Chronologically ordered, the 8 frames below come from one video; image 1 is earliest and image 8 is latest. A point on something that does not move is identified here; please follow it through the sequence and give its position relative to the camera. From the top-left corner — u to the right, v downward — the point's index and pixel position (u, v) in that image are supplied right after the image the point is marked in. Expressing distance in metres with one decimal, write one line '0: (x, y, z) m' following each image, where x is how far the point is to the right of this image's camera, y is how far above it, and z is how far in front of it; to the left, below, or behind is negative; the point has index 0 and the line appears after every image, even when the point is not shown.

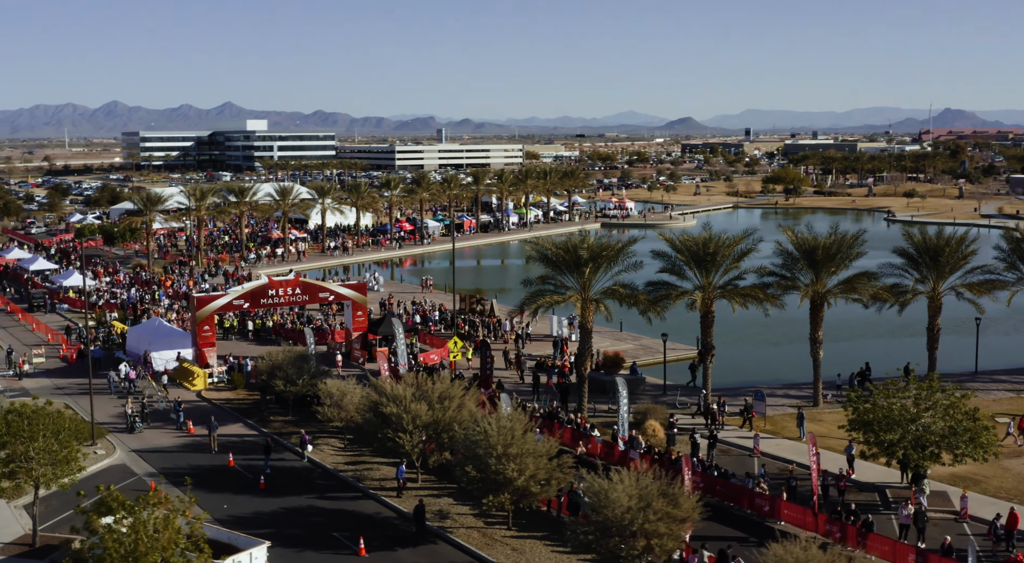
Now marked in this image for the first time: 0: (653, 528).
0: (+2.6, -4.7, +19.7) m
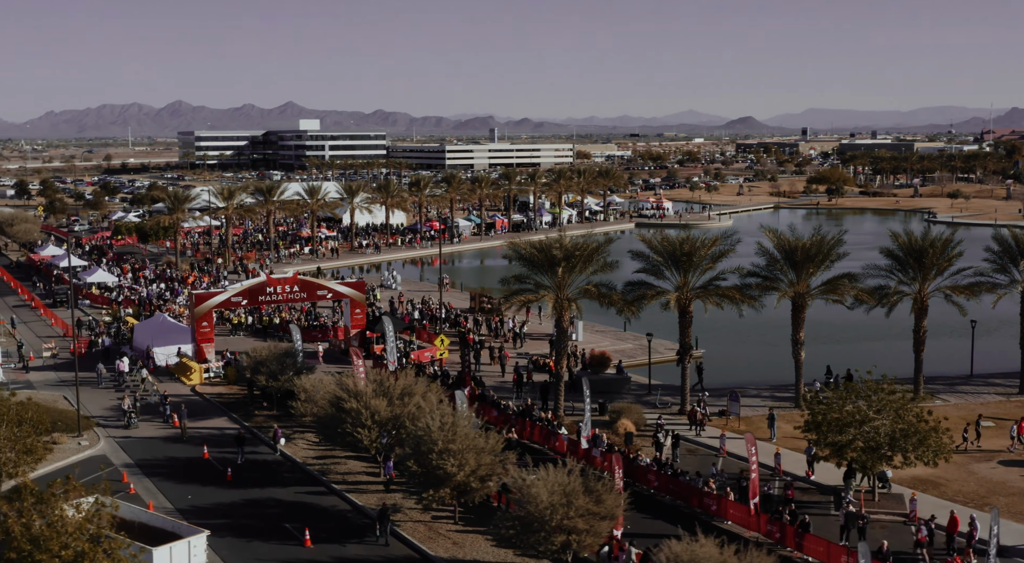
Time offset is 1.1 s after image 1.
0: (+1.1, -4.7, +19.9) m
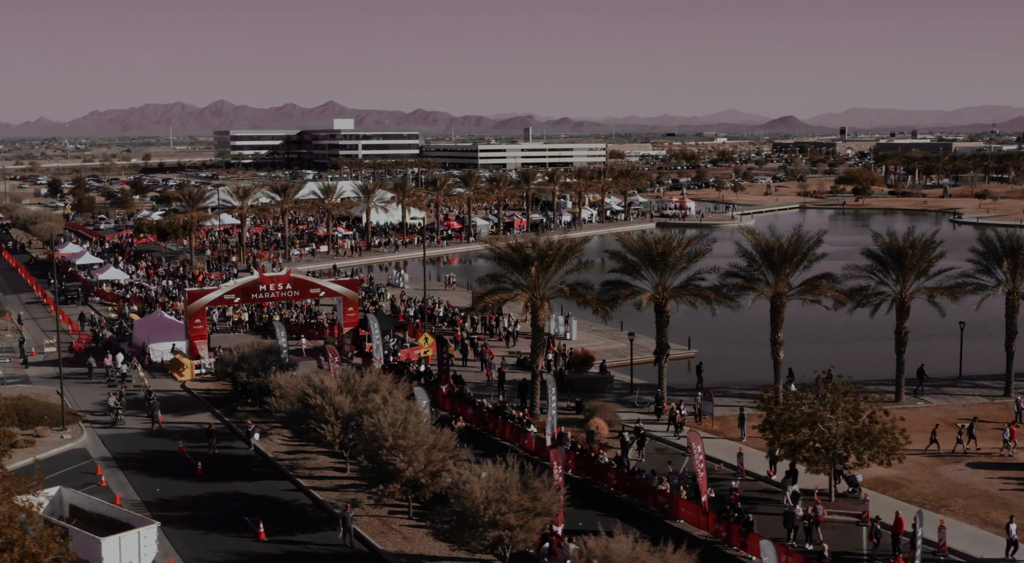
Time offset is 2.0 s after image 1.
0: (-0.2, -4.6, +20.2) m
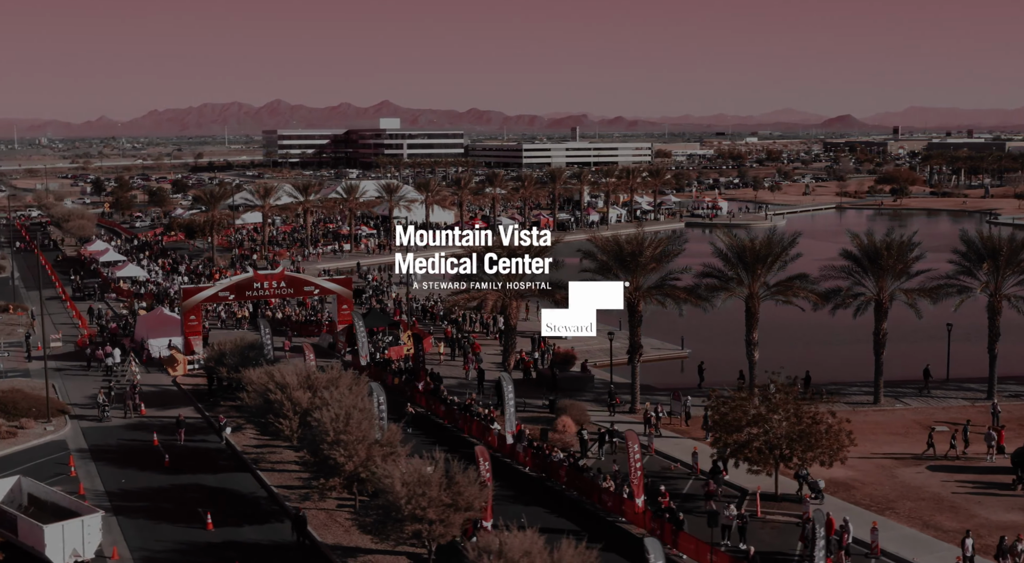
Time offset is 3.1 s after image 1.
0: (-1.8, -4.6, +20.6) m
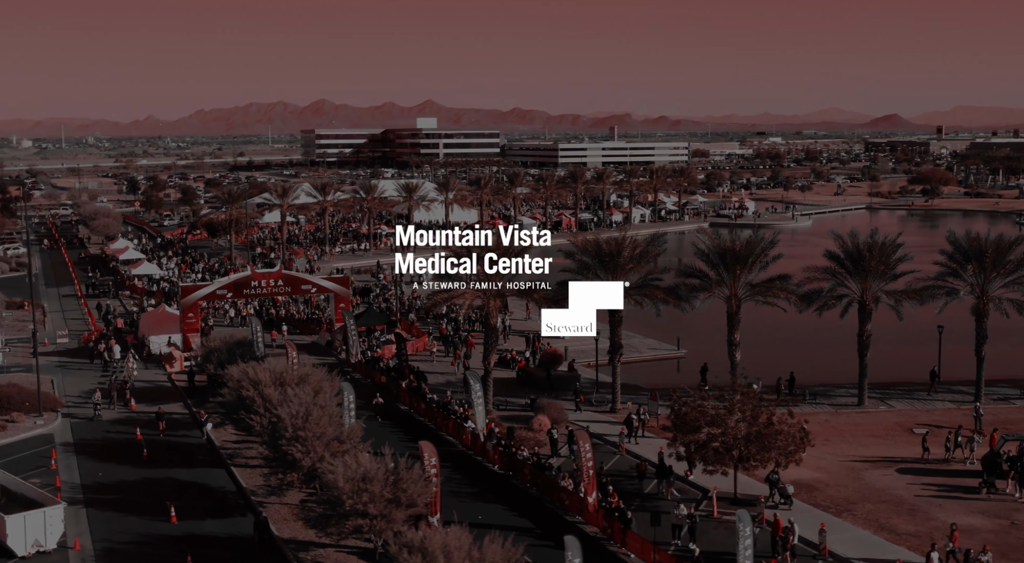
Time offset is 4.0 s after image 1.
0: (-3.0, -4.6, +20.9) m
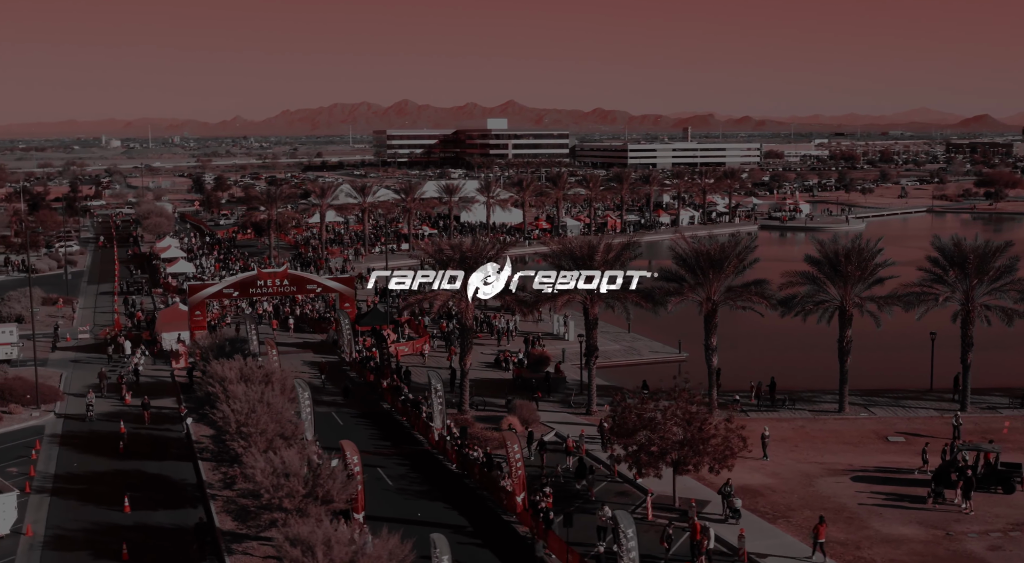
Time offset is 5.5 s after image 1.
0: (-4.8, -4.6, +21.6) m
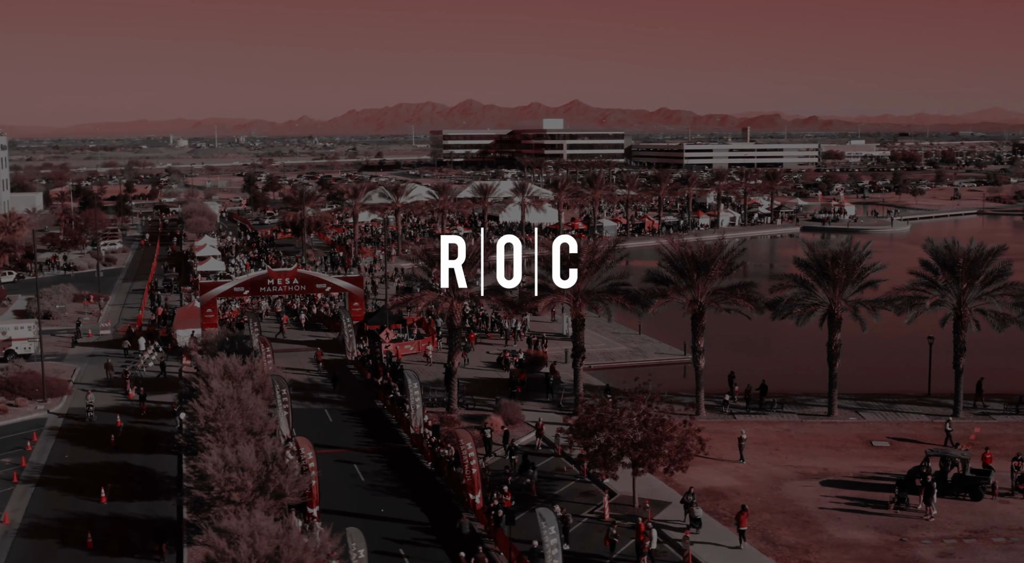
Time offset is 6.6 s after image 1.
0: (-6.1, -4.6, +22.3) m
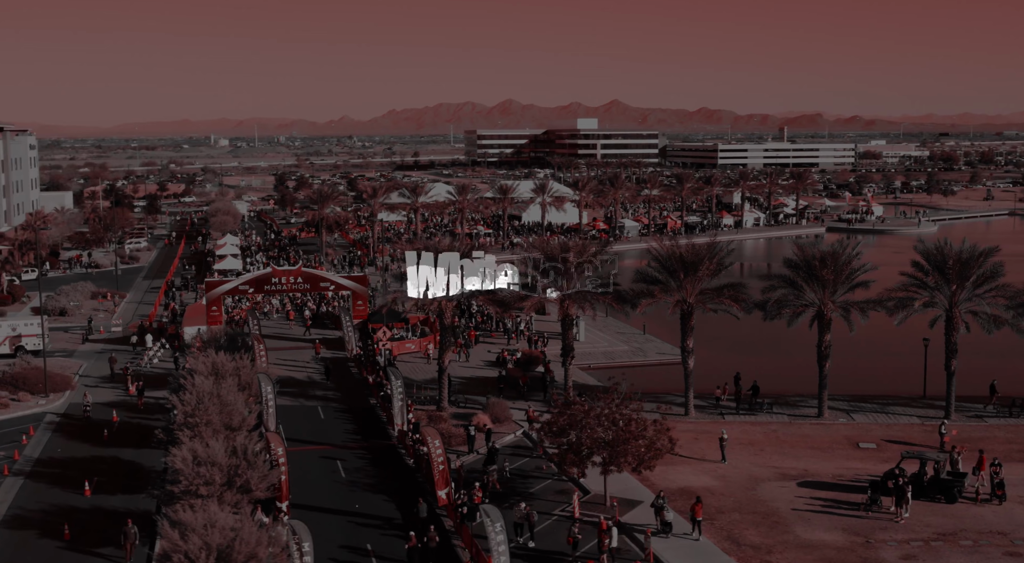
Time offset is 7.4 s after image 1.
0: (-6.9, -4.6, +22.7) m
